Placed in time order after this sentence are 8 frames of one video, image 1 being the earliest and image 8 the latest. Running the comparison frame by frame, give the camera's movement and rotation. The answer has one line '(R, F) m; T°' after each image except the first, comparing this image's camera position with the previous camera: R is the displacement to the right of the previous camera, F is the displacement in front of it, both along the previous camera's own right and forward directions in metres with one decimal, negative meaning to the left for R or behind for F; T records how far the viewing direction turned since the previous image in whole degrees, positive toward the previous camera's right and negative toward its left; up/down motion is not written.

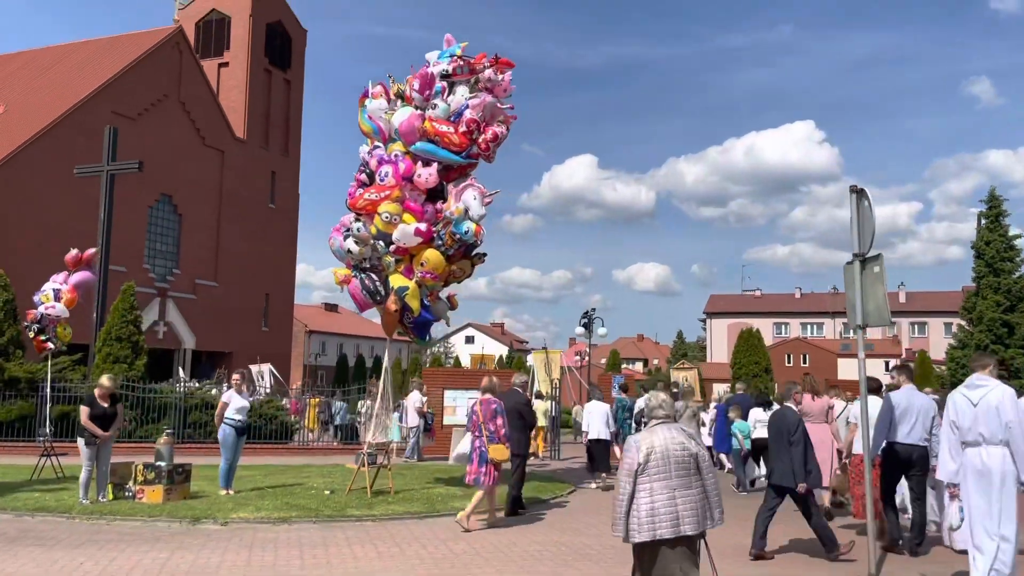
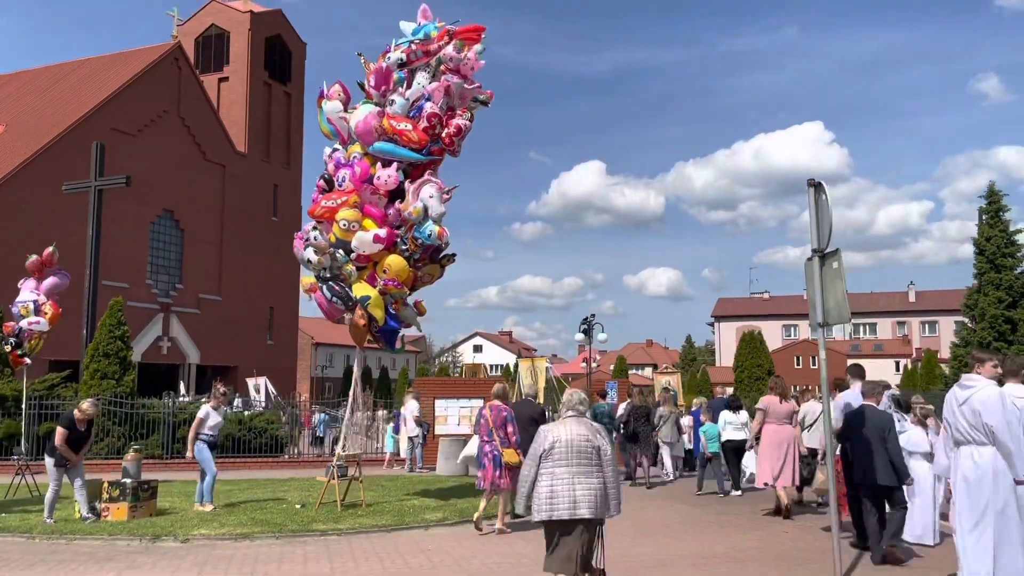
(+0.5, +0.2) m; -1°
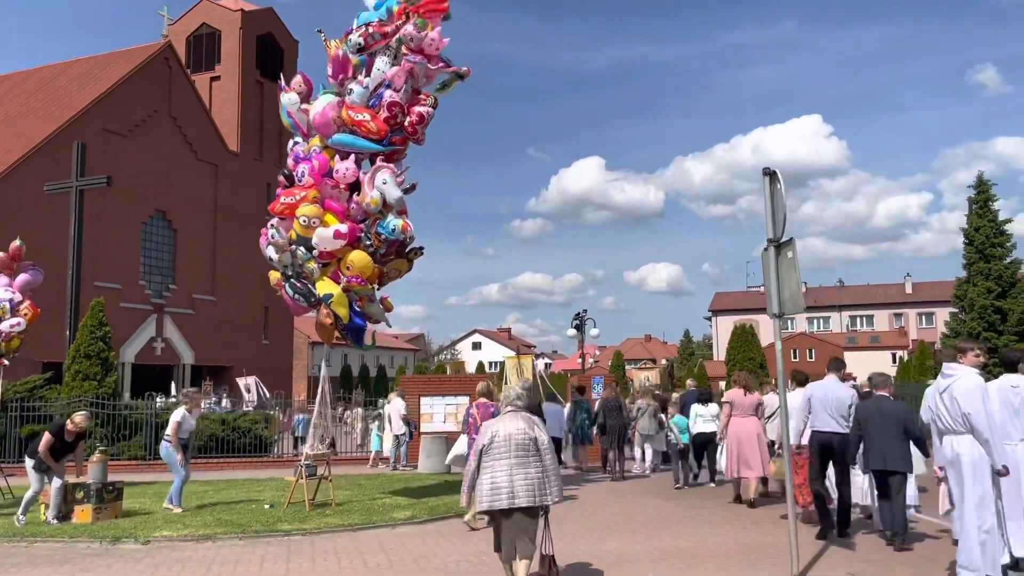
(+0.4, +0.1) m; 0°
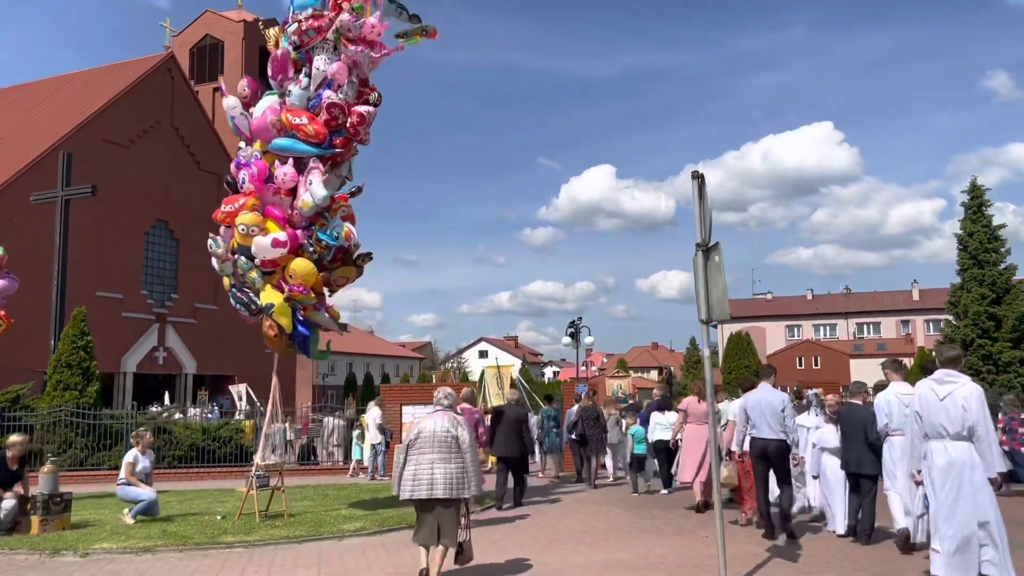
(+0.6, +0.1) m; -1°
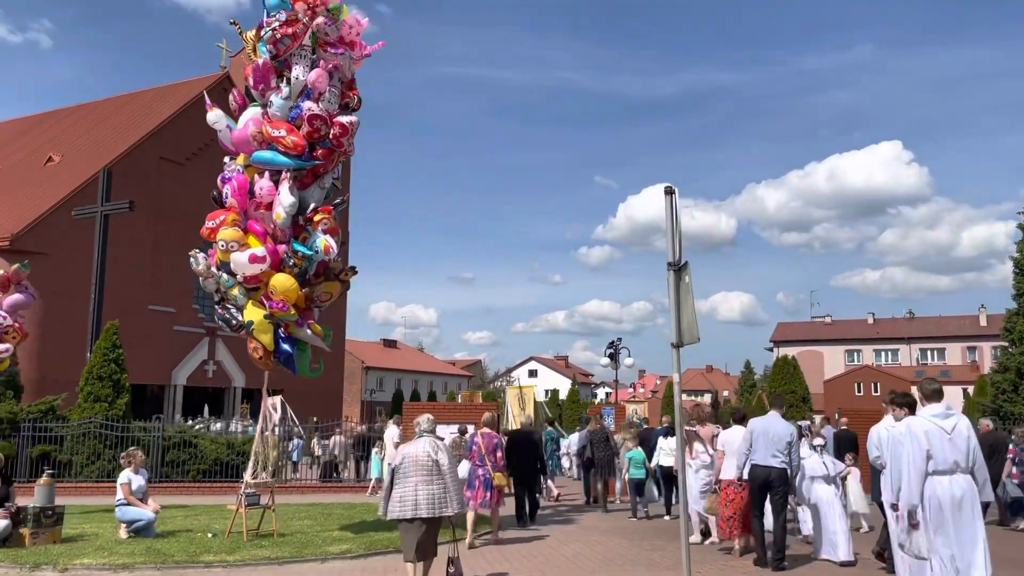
(+0.7, +0.3) m; -4°
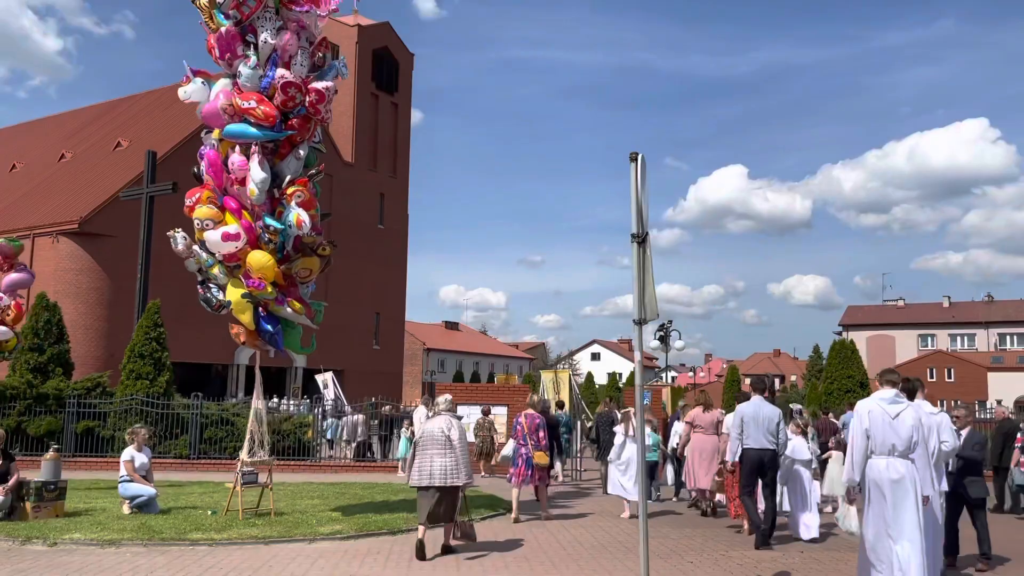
(+0.7, +0.4) m; -5°
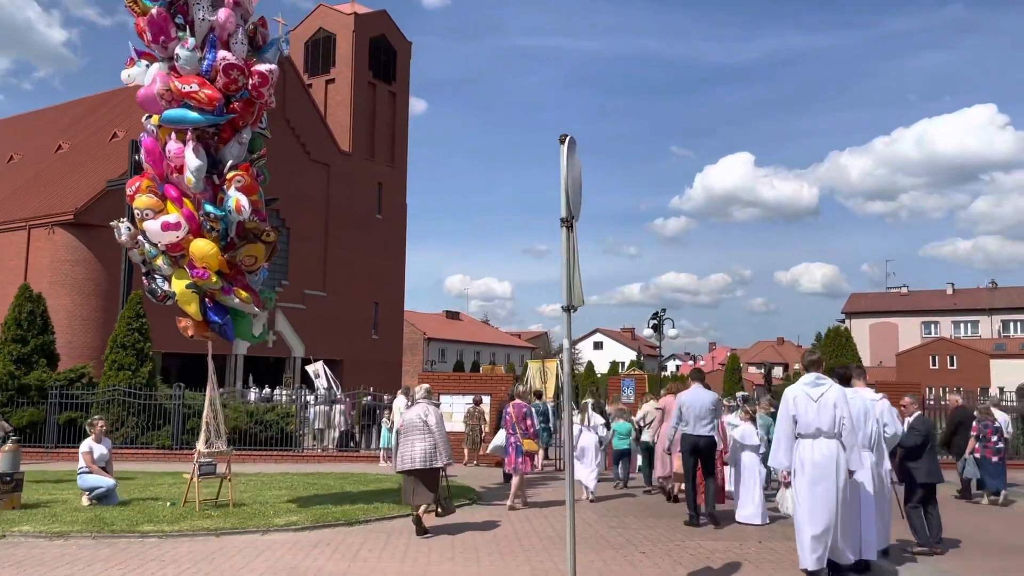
(+0.5, +0.2) m; 0°
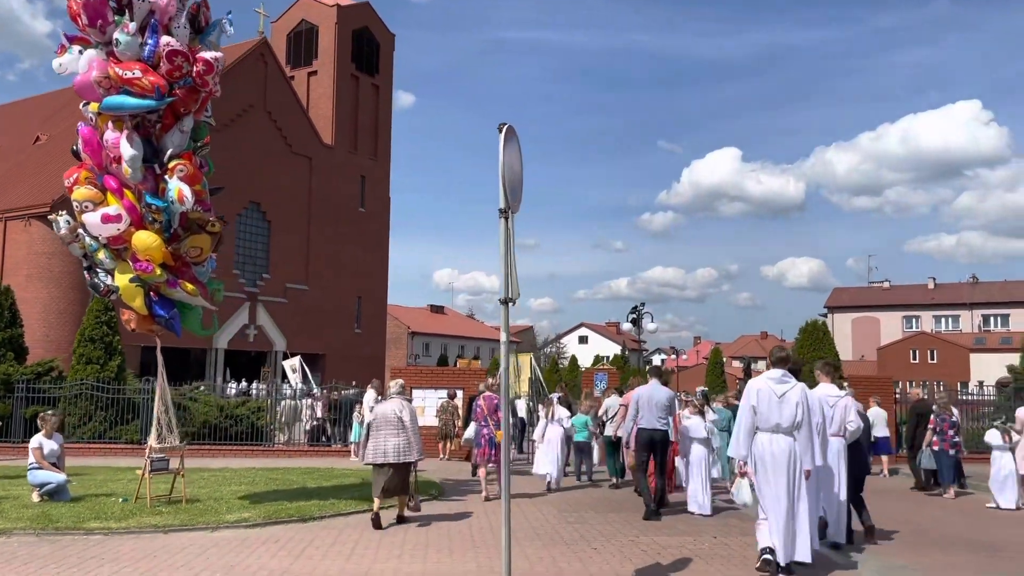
(+0.3, +0.1) m; +1°
